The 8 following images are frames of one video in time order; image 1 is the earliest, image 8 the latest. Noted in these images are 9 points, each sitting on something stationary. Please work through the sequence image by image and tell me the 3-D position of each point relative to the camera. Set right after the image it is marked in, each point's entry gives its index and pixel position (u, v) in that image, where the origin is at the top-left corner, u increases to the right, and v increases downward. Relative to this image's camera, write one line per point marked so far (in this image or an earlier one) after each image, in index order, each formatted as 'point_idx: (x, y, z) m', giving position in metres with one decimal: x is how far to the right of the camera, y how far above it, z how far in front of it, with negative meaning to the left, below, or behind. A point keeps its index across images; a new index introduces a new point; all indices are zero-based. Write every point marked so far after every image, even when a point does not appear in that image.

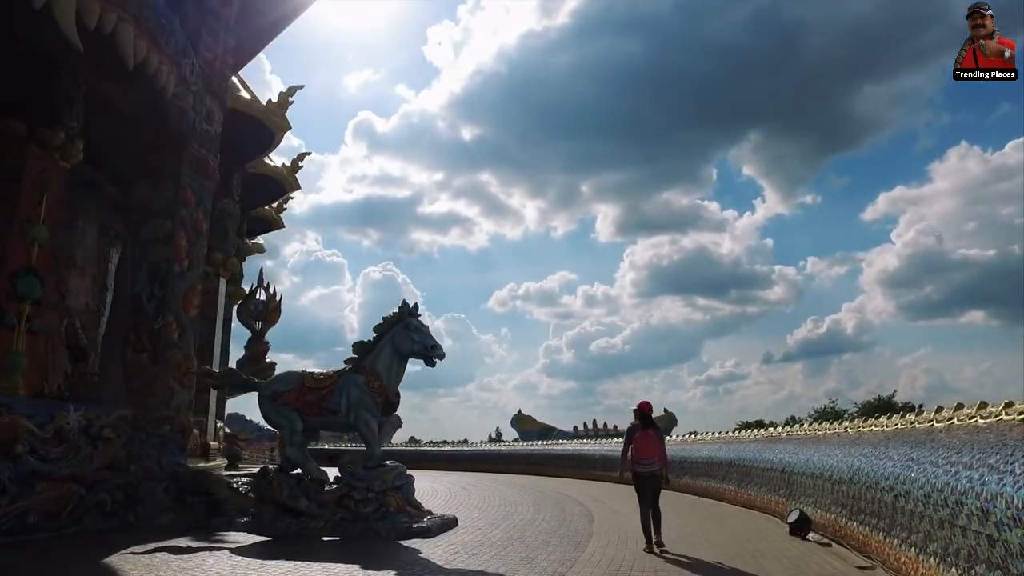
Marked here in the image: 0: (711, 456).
0: (+3.5, -2.9, +12.2) m
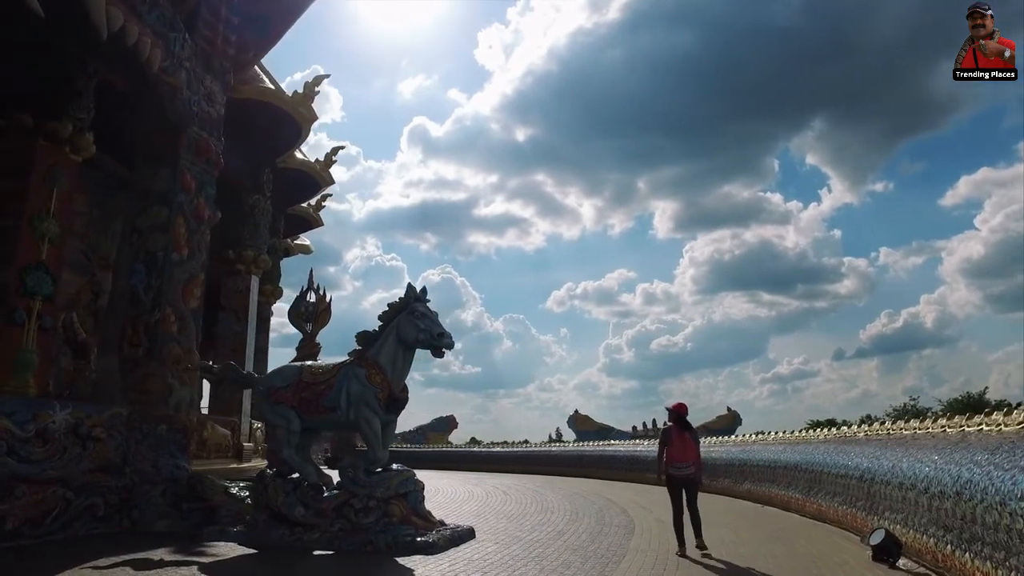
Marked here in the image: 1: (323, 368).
0: (+4.1, -2.6, +10.8) m
1: (-1.9, -0.8, +7.1) m
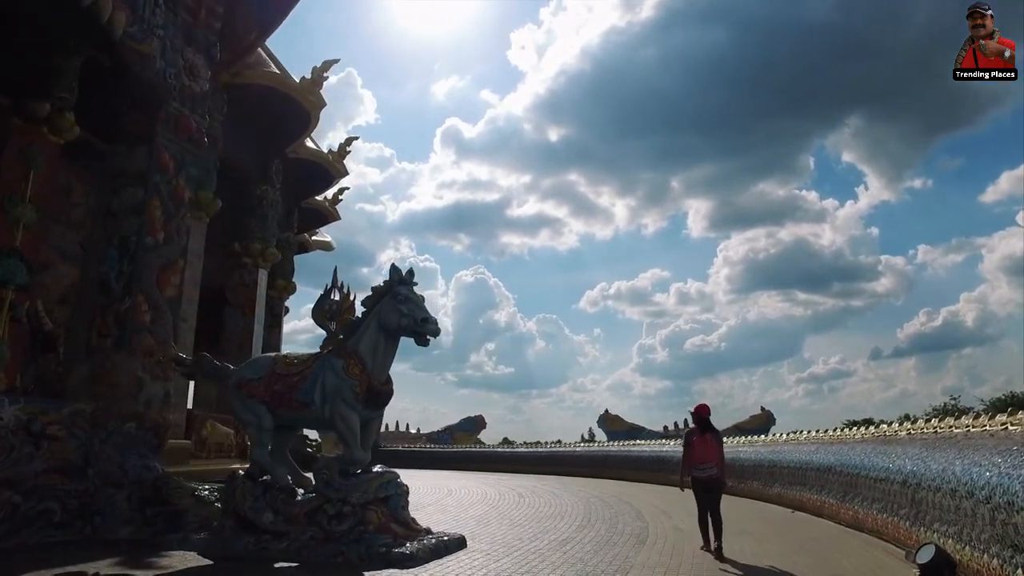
0: (+4.2, -2.4, +9.9) m
1: (-2.0, -0.6, +6.5) m
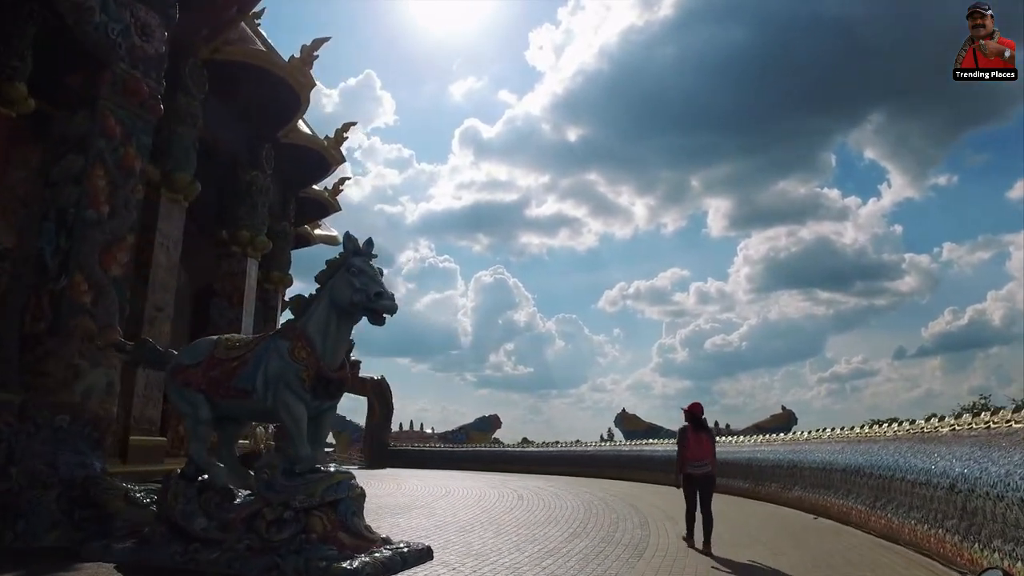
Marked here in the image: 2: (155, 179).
0: (+4.1, -2.2, +8.9) m
1: (-2.2, -0.4, +5.7) m
2: (-5.7, +1.7, +11.2) m
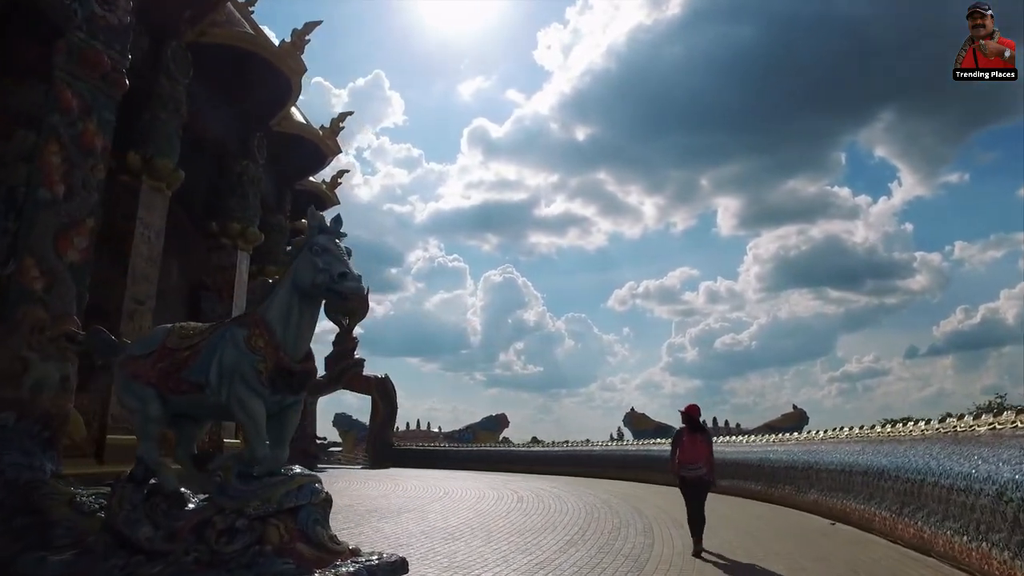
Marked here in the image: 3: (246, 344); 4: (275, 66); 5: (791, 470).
0: (+4.0, -2.0, +8.3) m
1: (-2.3, -0.3, +5.1) m
2: (-5.7, +1.8, +10.7) m
3: (-1.8, -0.4, +4.8) m
4: (-4.5, +4.2, +13.4) m
5: (+4.1, -2.7, +10.4) m
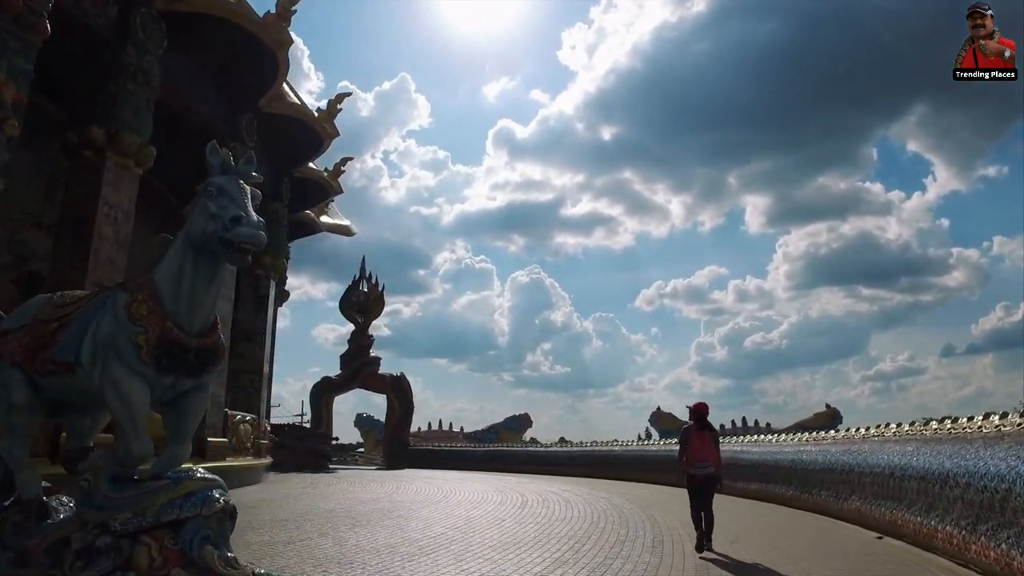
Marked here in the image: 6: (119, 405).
0: (+3.9, -1.8, +7.0) m
1: (-2.5, -0.1, +4.1) m
2: (-5.8, +2.0, +9.8) m
3: (-2.1, -0.1, +3.8) m
4: (-4.5, +4.5, +12.4) m
5: (+4.1, -2.4, +9.1) m
6: (-2.1, -0.6, +3.7) m
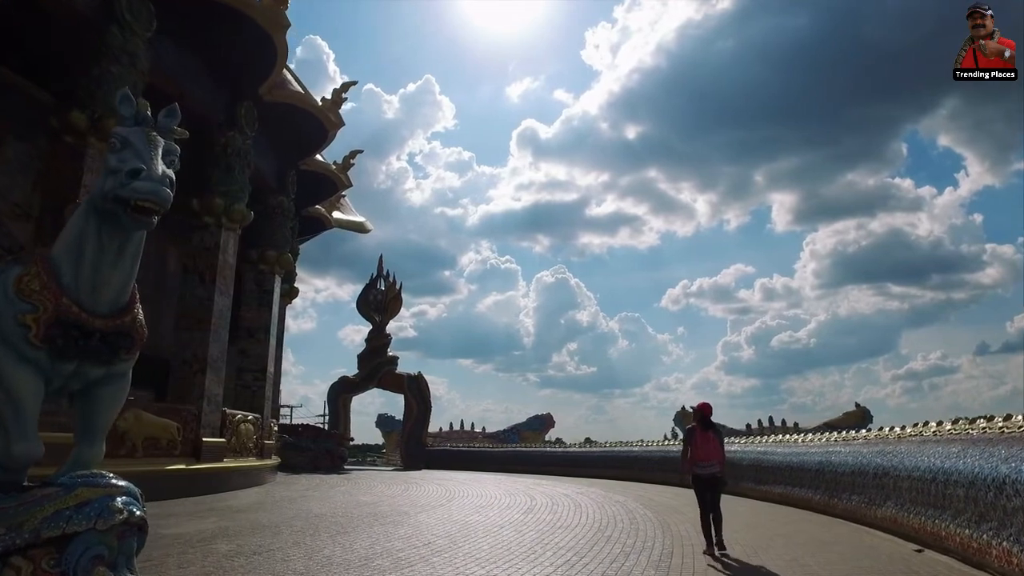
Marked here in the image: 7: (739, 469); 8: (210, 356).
0: (+3.8, -1.6, +6.2) m
1: (-2.7, +0.1, +3.5) m
2: (-5.8, +2.2, +9.3) m
3: (-2.3, 0.0, +3.2) m
4: (-4.4, +4.6, +11.9) m
5: (+4.1, -2.2, +8.3) m
6: (-2.2, -0.5, +3.1) m
7: (+4.2, -3.3, +12.7) m
8: (-5.2, -1.2, +12.0) m
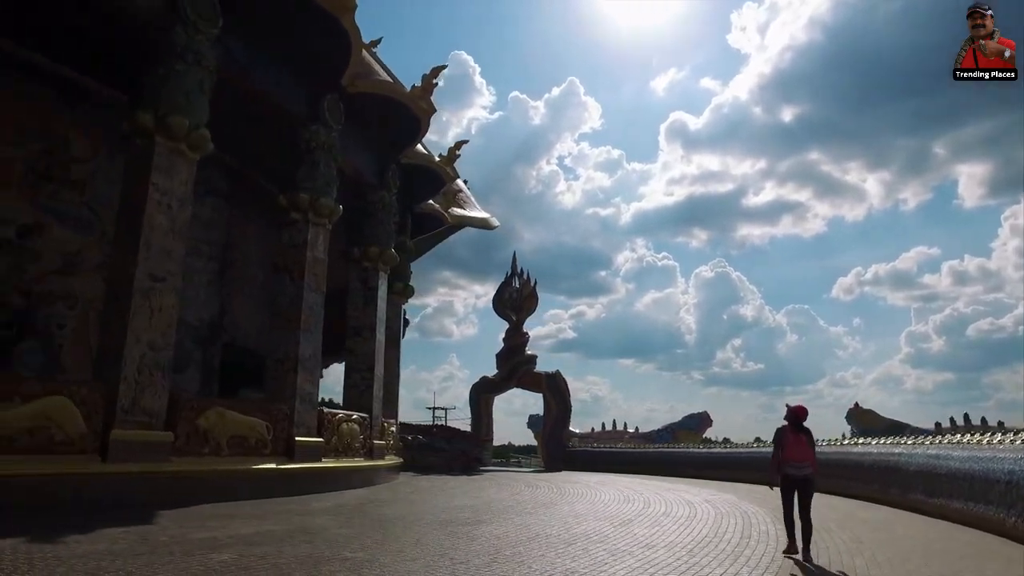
0: (+4.0, -1.1, +4.2) m
1: (-3.1, +0.2, +3.0) m
2: (-4.9, +2.1, +9.4) m
3: (-2.7, +0.1, +2.6) m
4: (-3.1, +4.6, +11.6) m
5: (+4.7, -1.7, +6.2) m
6: (-2.7, -0.3, +2.5) m
7: (+5.8, -2.8, +10.4) m
8: (-3.6, -1.1, +11.8) m
